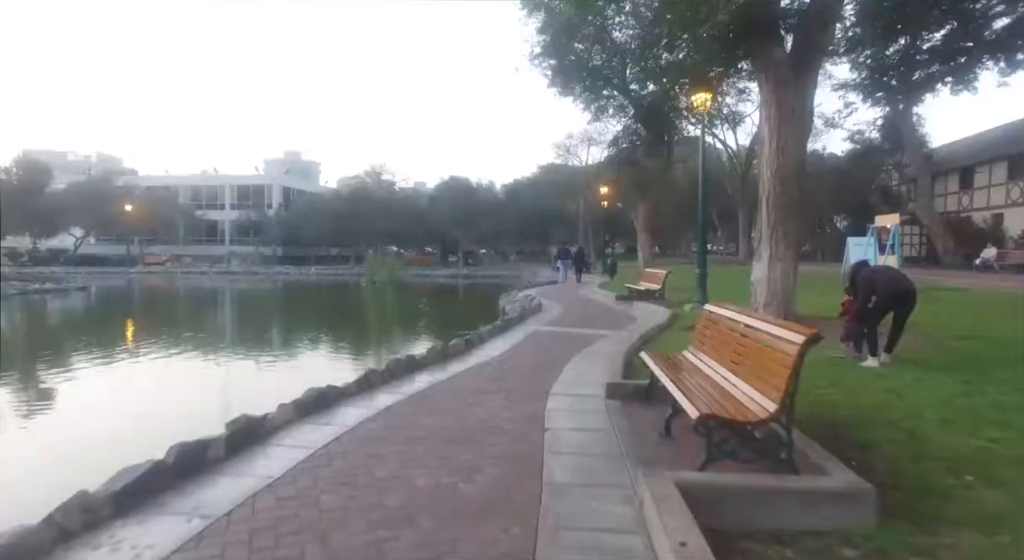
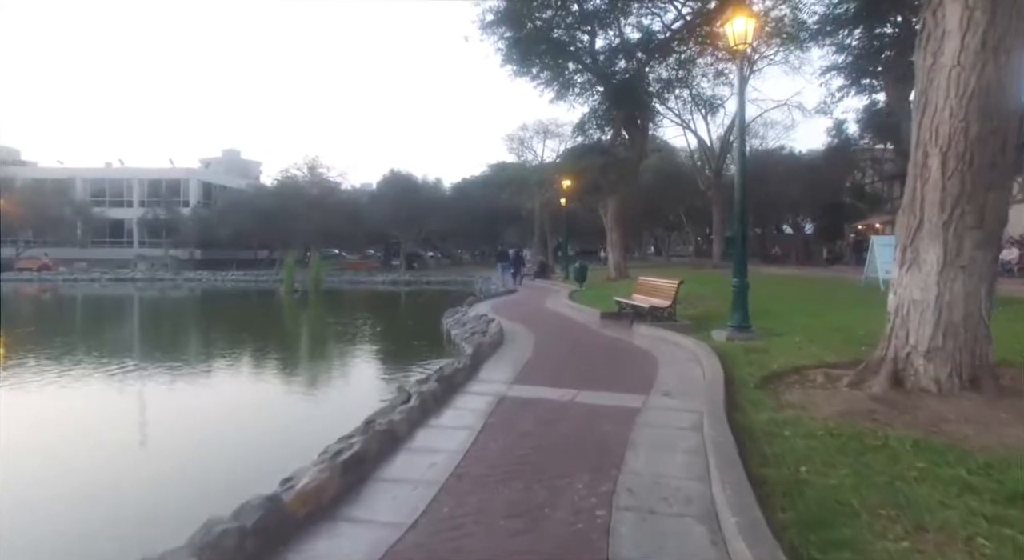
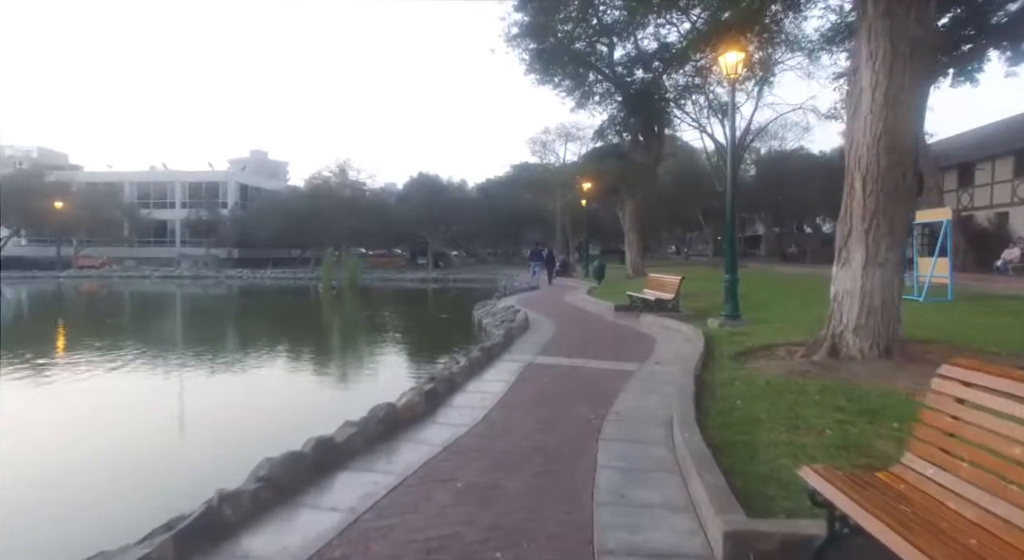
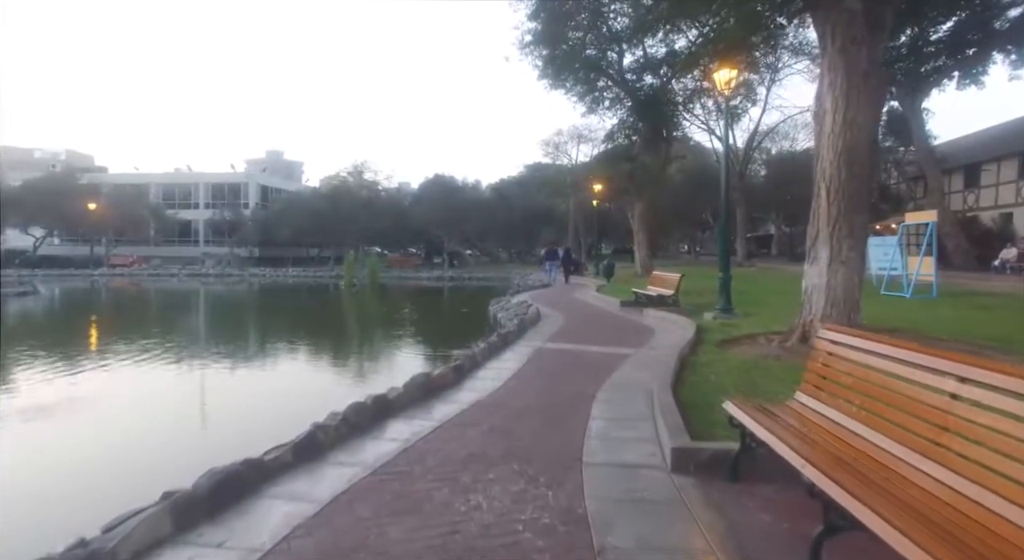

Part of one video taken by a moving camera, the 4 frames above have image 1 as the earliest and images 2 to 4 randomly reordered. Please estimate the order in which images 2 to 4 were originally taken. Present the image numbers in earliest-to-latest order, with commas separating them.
4, 3, 2
